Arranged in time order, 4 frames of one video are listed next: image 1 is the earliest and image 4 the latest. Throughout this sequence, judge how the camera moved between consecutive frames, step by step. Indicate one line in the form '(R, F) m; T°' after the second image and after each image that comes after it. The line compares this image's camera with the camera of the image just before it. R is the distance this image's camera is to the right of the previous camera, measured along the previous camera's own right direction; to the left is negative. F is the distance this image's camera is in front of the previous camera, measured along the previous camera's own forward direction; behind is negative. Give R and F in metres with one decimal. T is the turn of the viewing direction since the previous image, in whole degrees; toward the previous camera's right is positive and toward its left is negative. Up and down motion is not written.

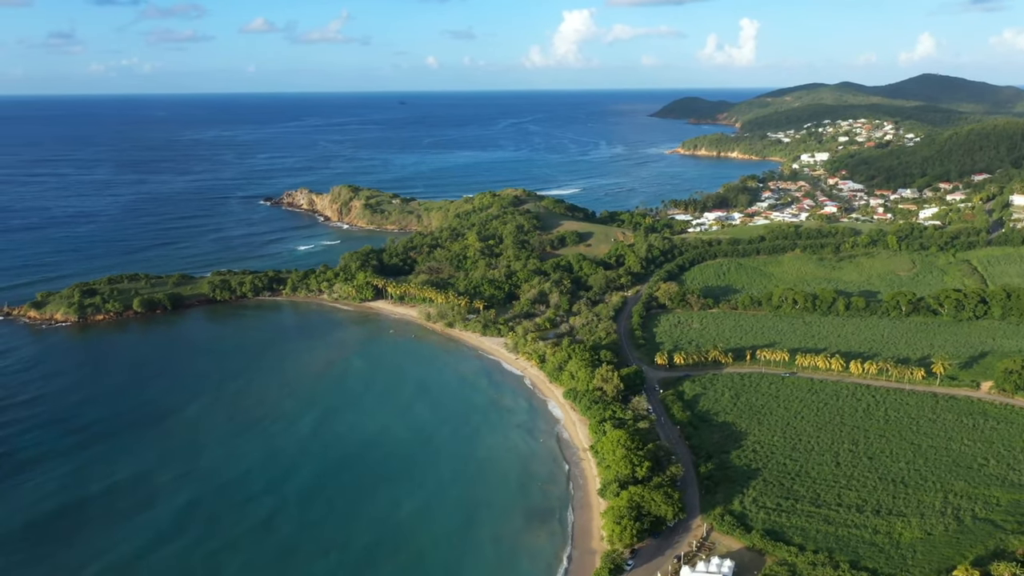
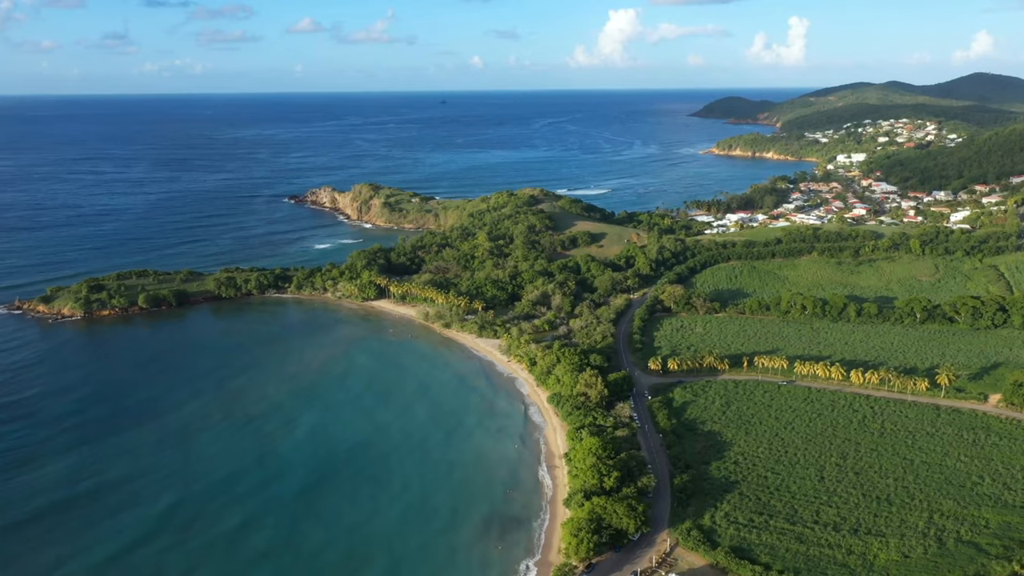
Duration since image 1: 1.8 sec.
(+2.5, +0.7) m; -2°
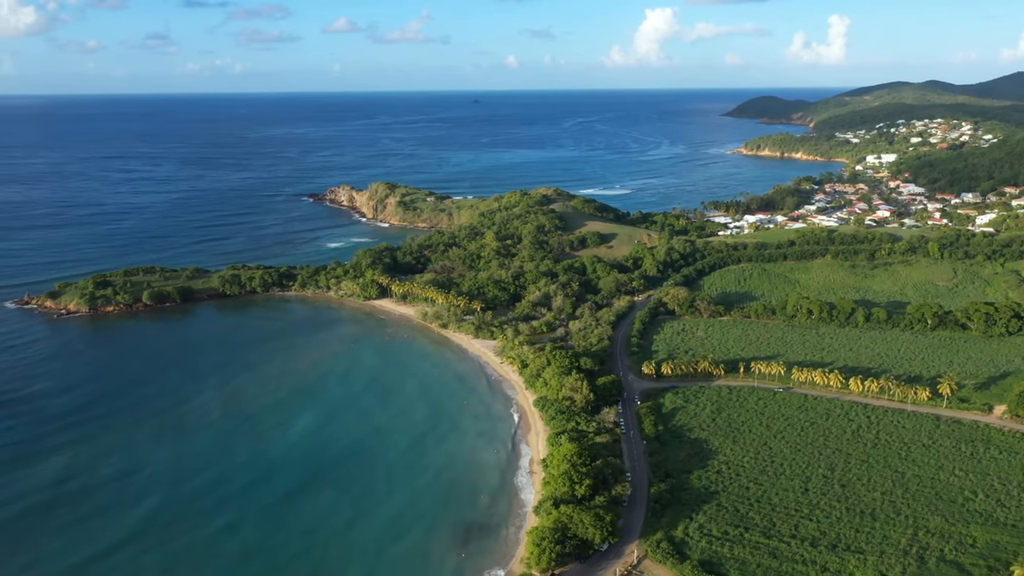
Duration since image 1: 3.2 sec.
(+2.0, +0.6) m; -2°
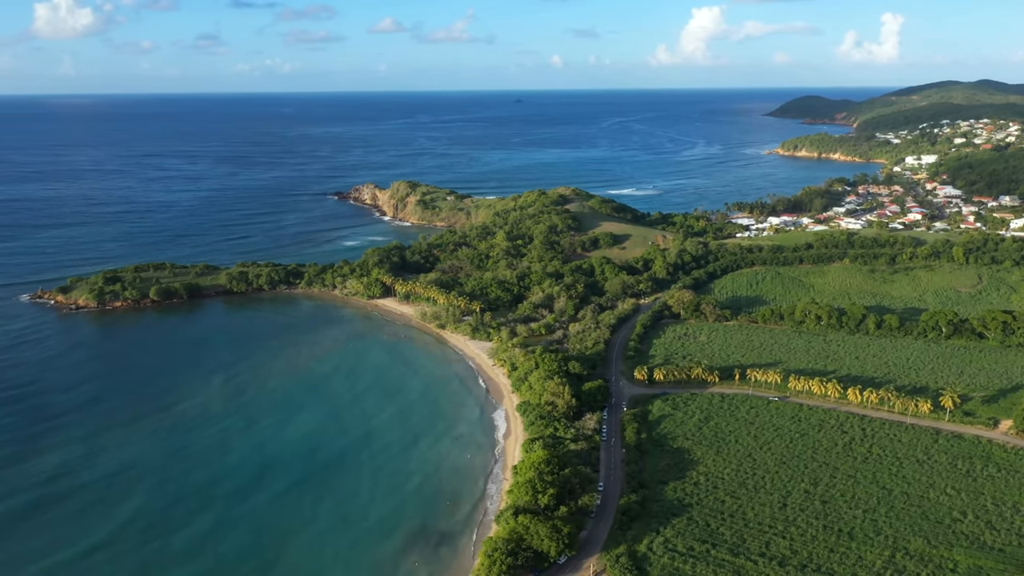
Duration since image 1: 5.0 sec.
(+2.4, +0.6) m; -2°
